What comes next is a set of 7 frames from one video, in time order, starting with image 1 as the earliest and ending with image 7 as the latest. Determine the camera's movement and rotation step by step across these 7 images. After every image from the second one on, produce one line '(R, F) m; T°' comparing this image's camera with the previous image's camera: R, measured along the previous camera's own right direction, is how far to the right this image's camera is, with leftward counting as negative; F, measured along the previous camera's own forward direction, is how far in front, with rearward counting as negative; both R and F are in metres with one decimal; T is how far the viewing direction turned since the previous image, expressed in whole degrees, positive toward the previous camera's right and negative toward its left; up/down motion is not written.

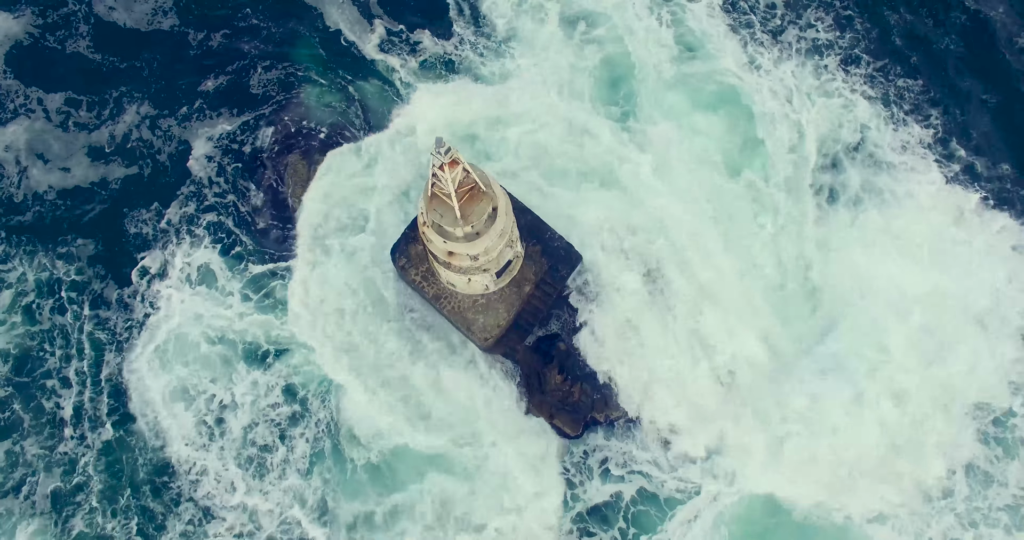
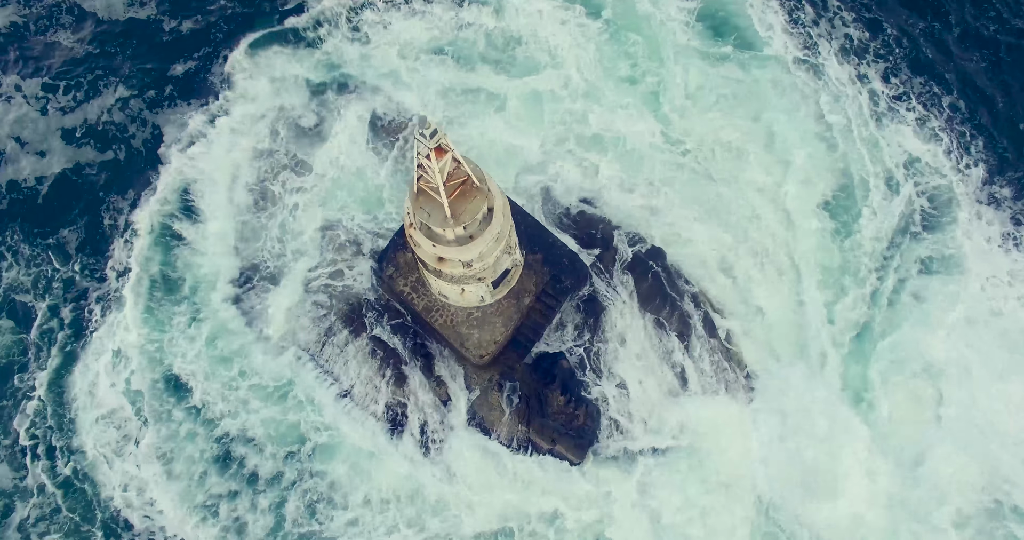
(+0.1, +3.0) m; 0°
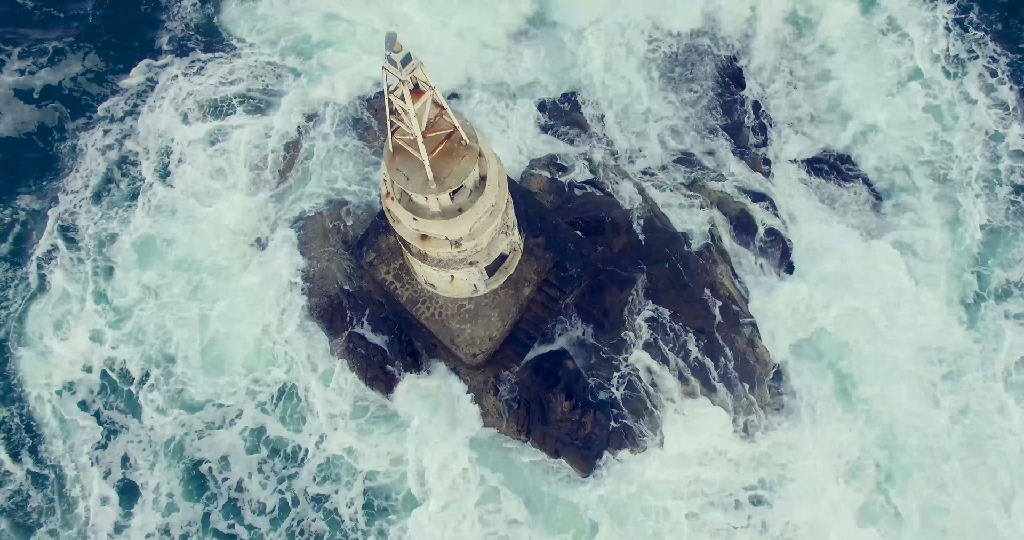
(+0.1, +3.8) m; 0°
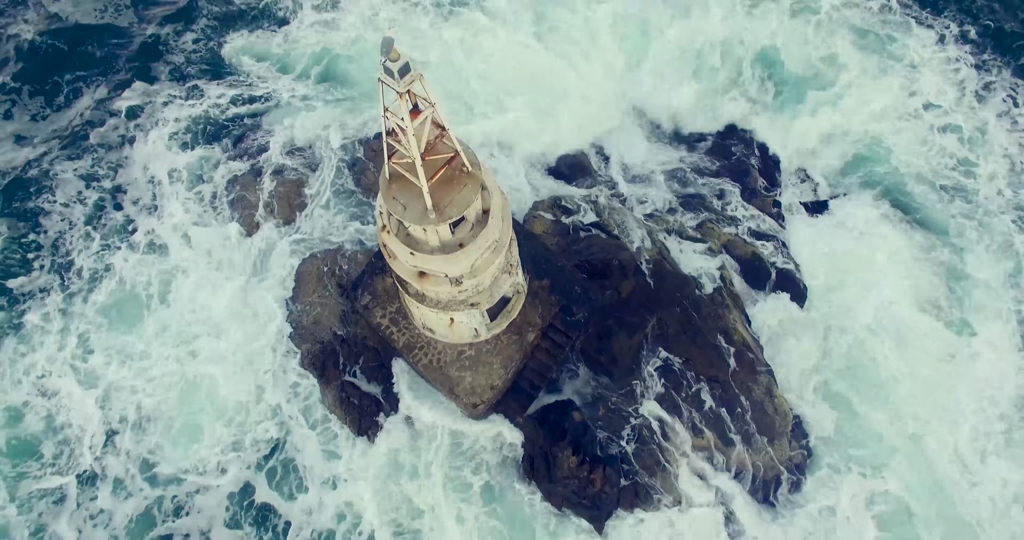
(-0.1, +1.4) m; 0°
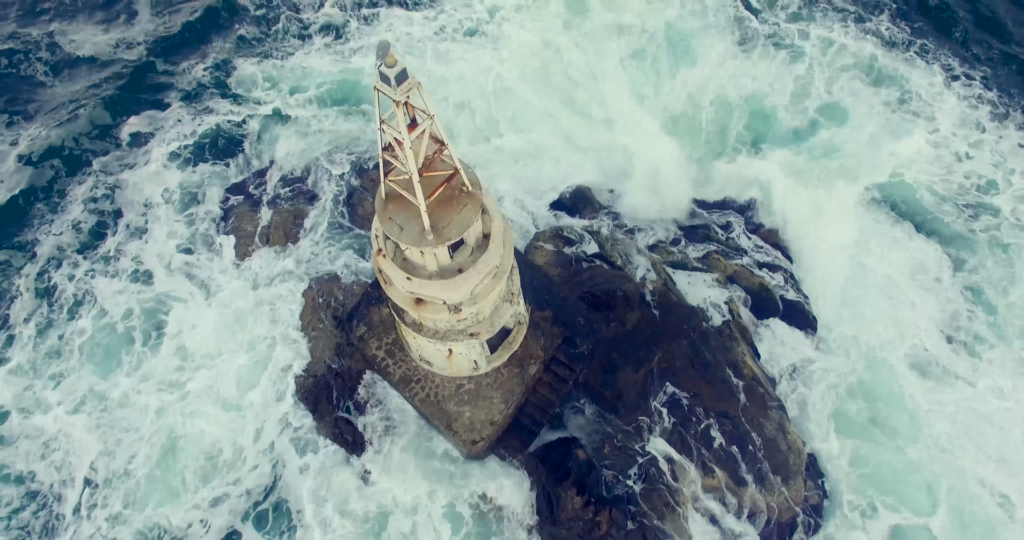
(0.0, +0.8) m; 0°
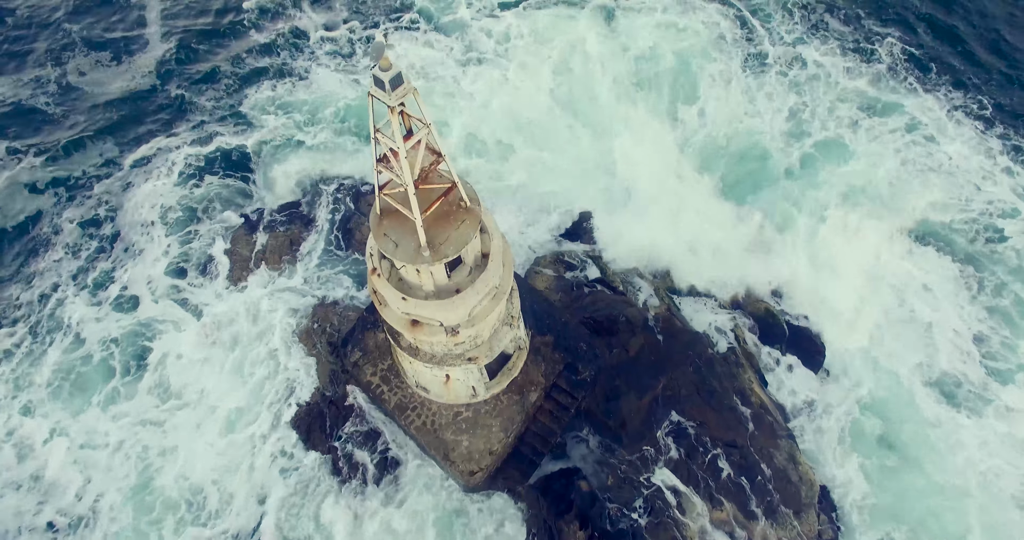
(0.0, +0.7) m; 0°
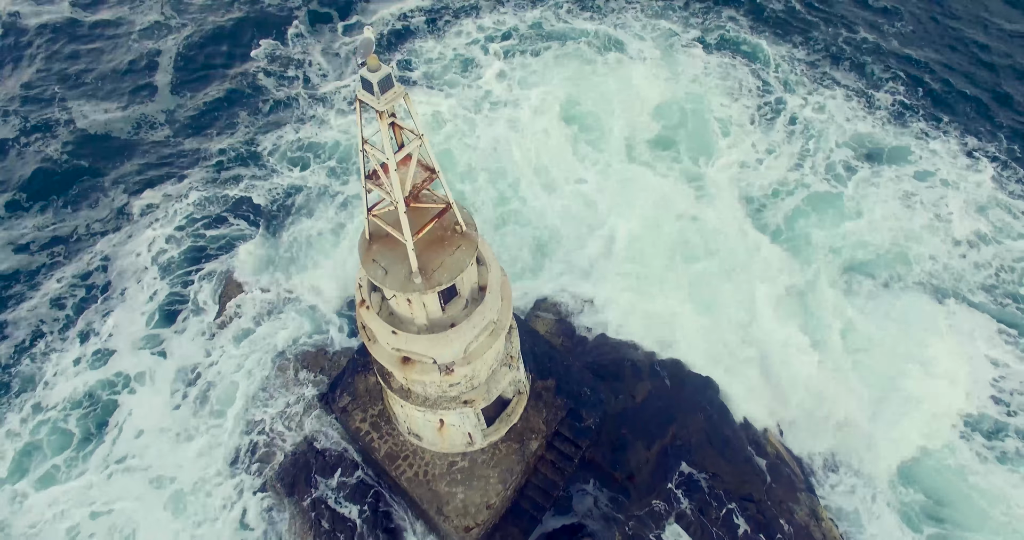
(0.0, +1.2) m; 0°
